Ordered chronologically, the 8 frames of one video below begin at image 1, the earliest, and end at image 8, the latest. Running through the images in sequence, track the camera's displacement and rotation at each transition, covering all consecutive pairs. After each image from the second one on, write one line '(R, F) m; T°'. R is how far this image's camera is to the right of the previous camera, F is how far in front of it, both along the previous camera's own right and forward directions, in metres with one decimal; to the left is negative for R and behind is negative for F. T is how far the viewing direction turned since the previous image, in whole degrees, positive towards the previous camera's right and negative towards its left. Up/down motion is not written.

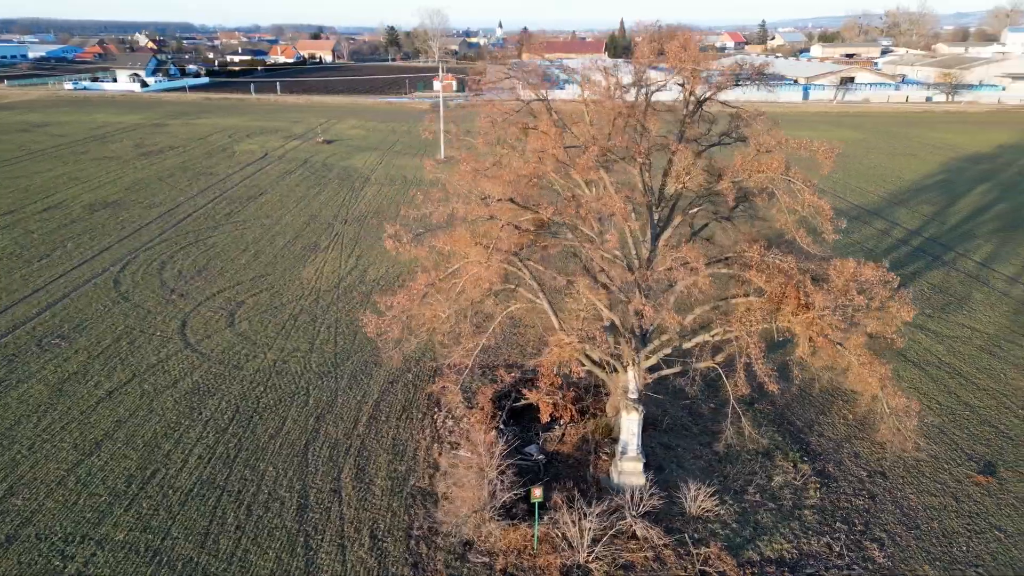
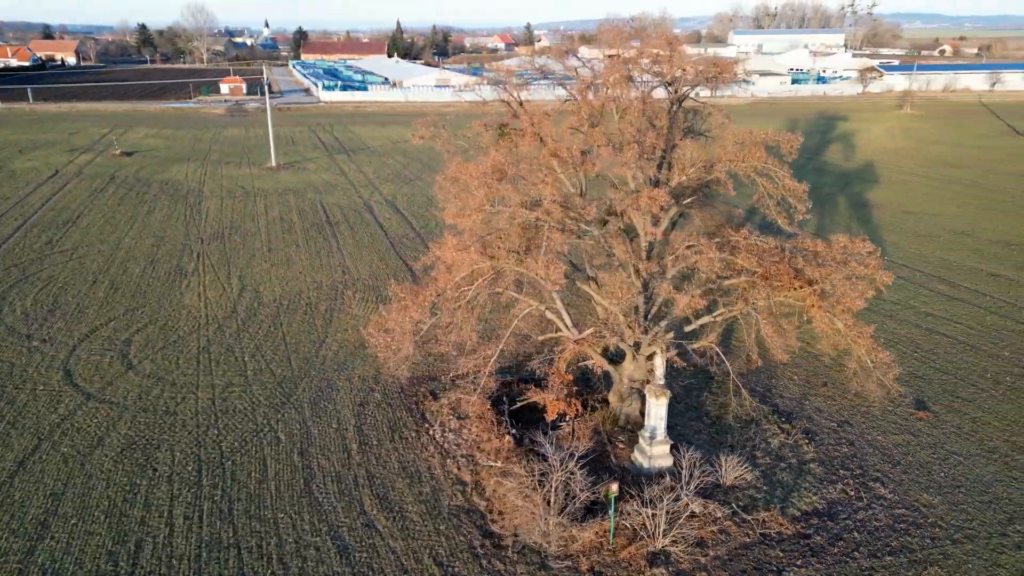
(-3.9, +0.7) m; +16°
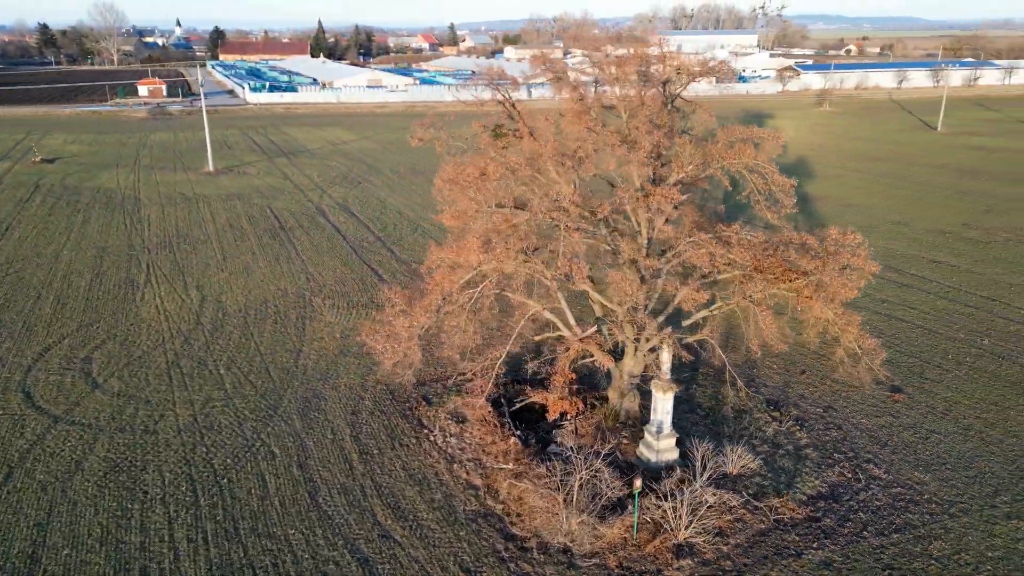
(-1.4, +0.1) m; +5°
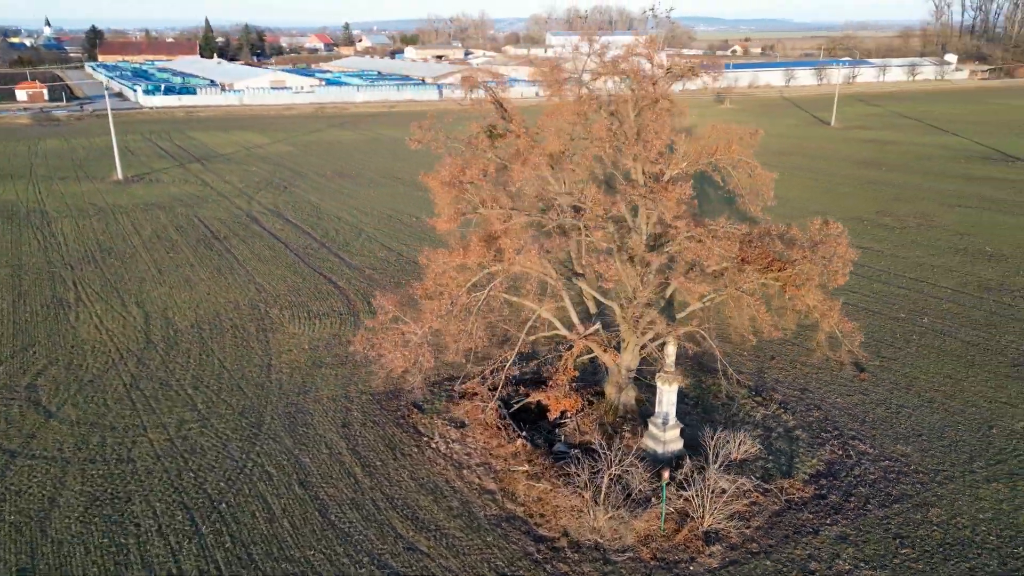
(-1.8, +0.2) m; +7°
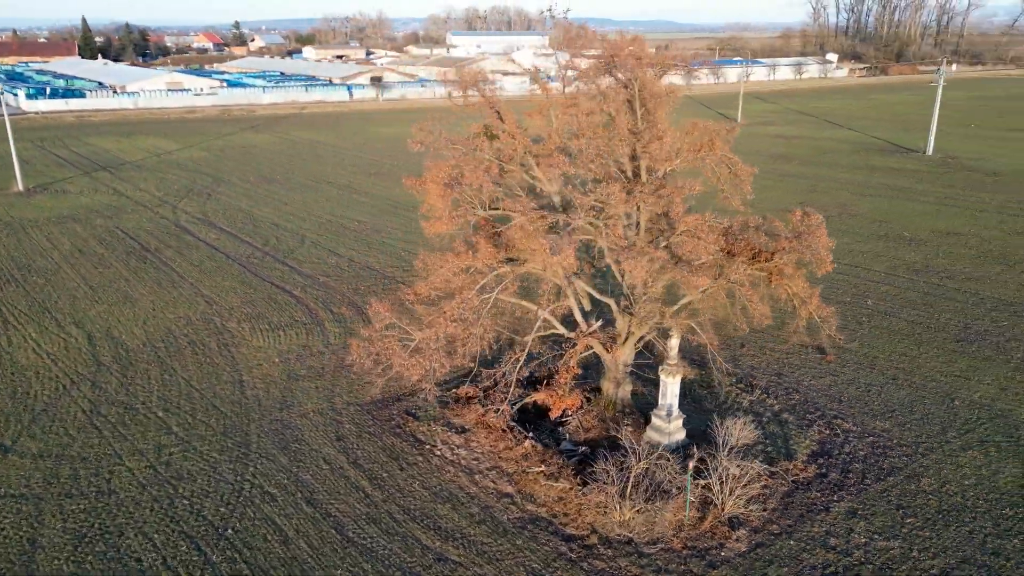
(-1.8, +0.2) m; +7°
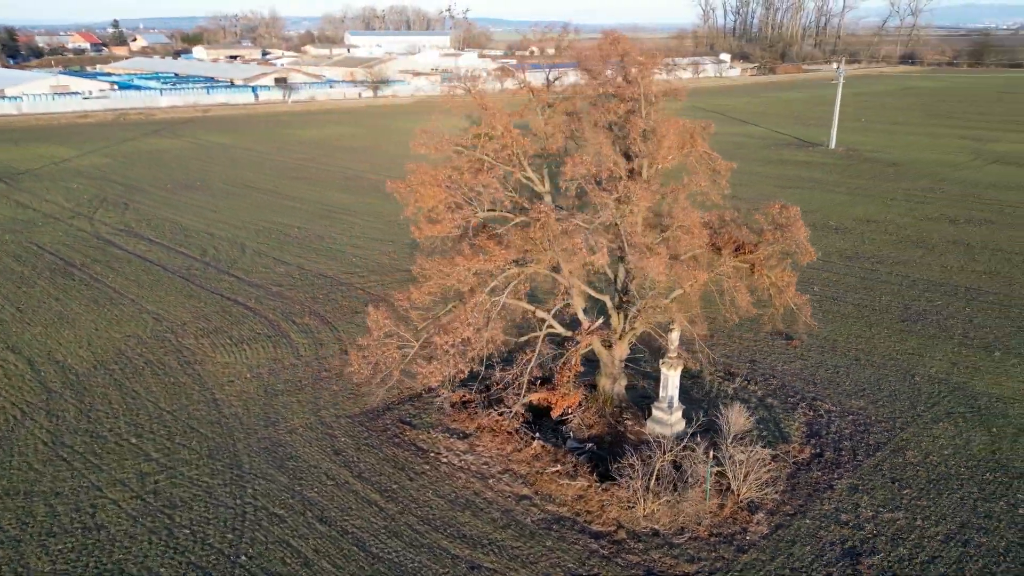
(-1.8, +0.2) m; +7°
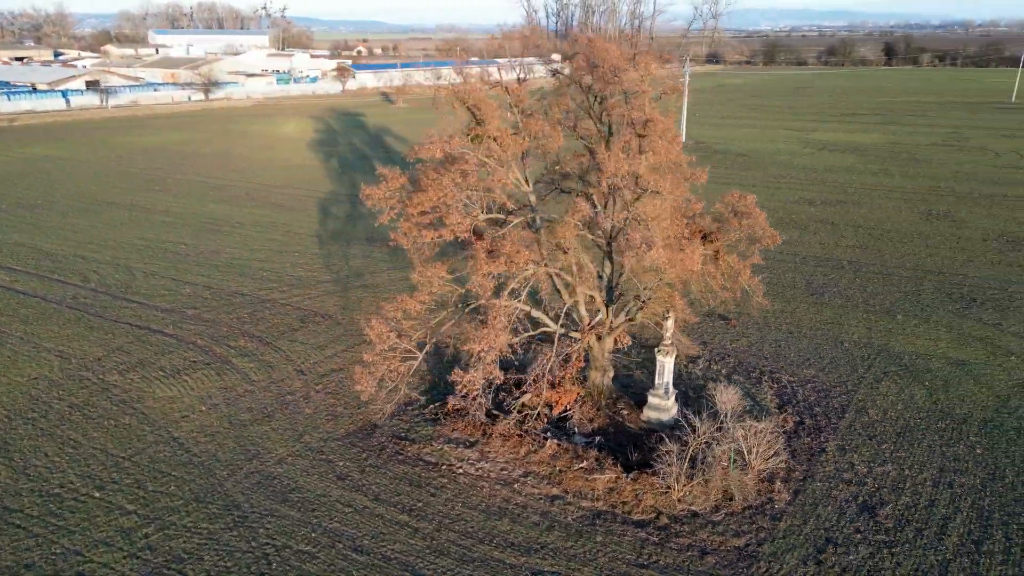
(-3.1, +0.5) m; +13°
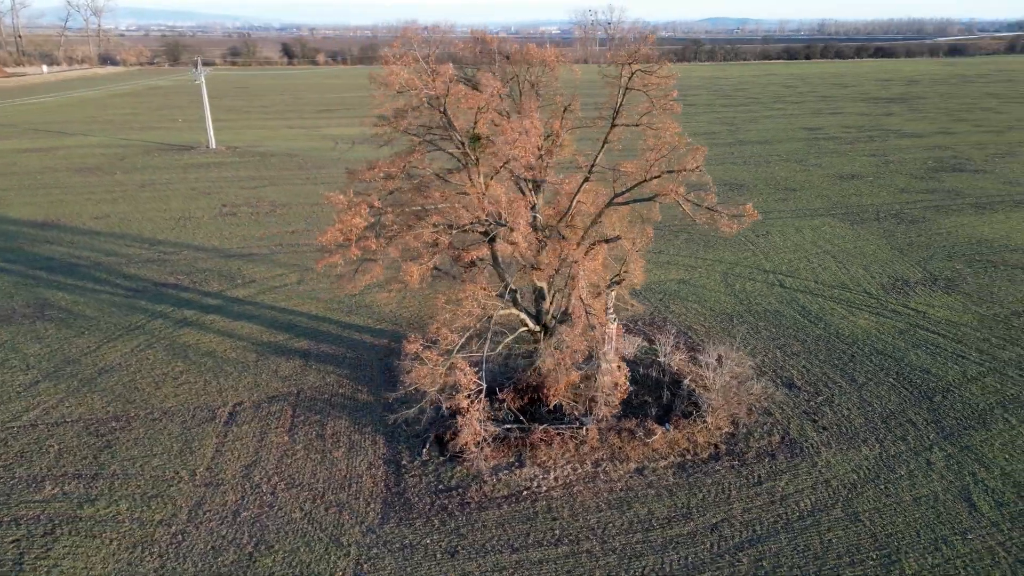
(-9.3, +4.0) m; +42°
